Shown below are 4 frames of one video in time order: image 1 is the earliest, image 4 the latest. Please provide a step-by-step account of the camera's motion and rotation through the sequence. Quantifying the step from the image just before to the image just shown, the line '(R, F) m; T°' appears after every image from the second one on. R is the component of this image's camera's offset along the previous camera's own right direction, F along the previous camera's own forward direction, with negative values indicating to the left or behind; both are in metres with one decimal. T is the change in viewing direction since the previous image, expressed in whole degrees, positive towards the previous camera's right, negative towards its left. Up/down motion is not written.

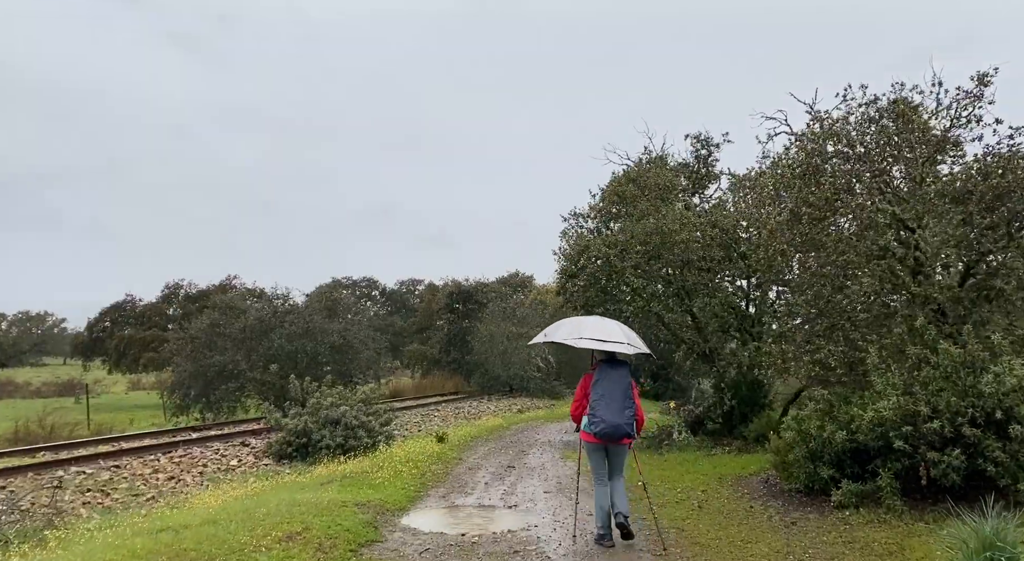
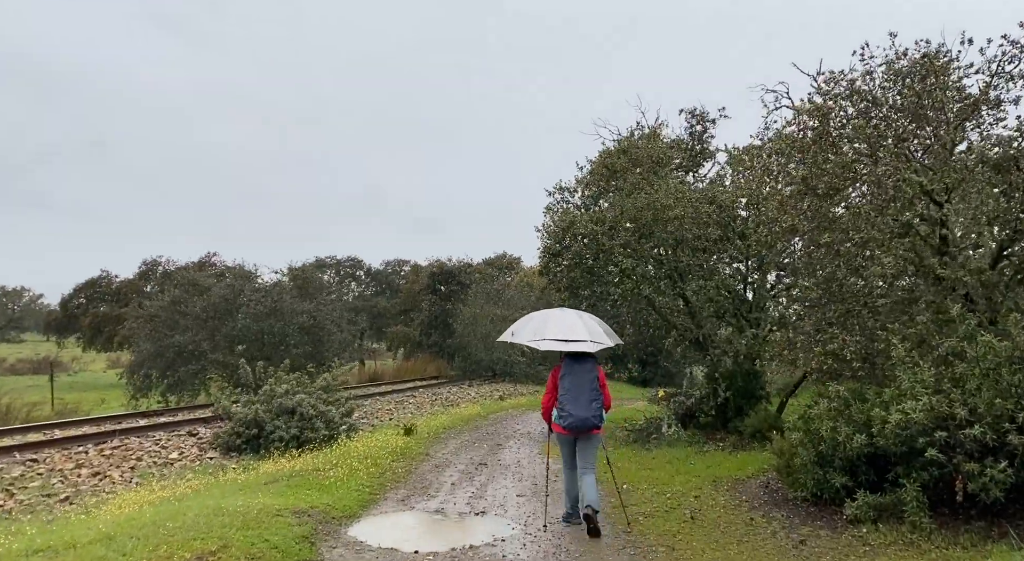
(+0.2, +1.3) m; +1°
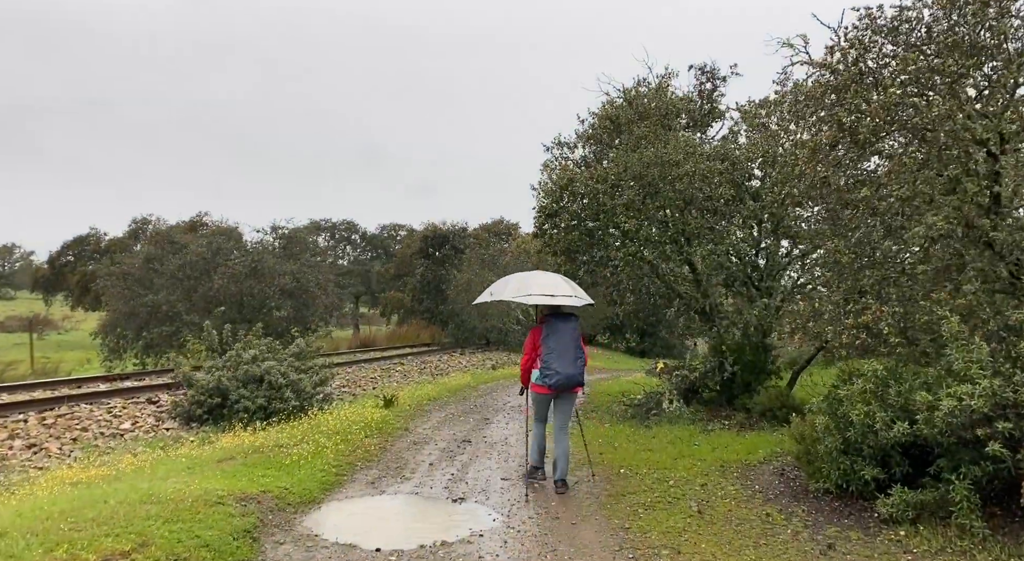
(+0.1, +1.1) m; 0°
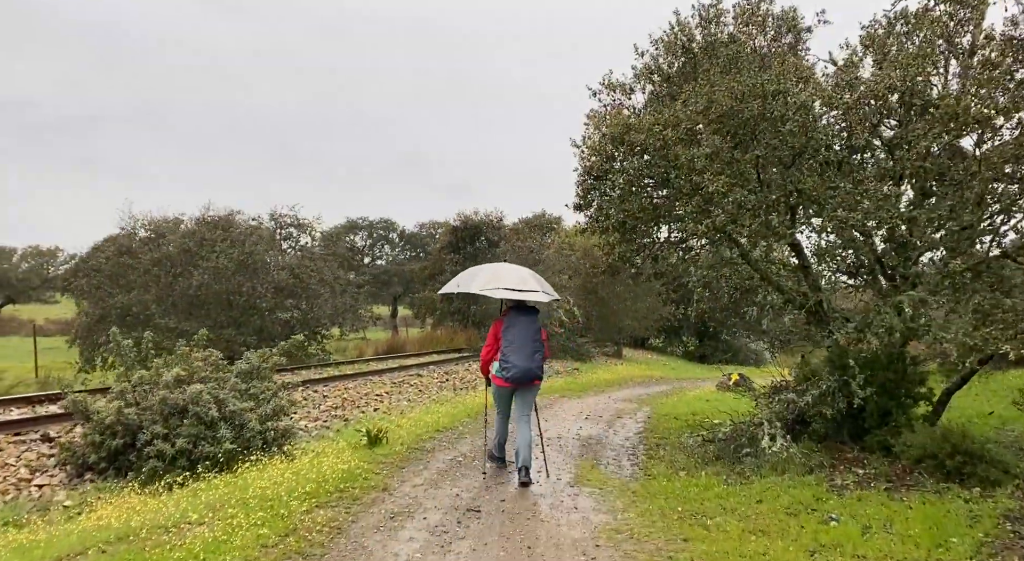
(+0.1, +3.6) m; -4°
